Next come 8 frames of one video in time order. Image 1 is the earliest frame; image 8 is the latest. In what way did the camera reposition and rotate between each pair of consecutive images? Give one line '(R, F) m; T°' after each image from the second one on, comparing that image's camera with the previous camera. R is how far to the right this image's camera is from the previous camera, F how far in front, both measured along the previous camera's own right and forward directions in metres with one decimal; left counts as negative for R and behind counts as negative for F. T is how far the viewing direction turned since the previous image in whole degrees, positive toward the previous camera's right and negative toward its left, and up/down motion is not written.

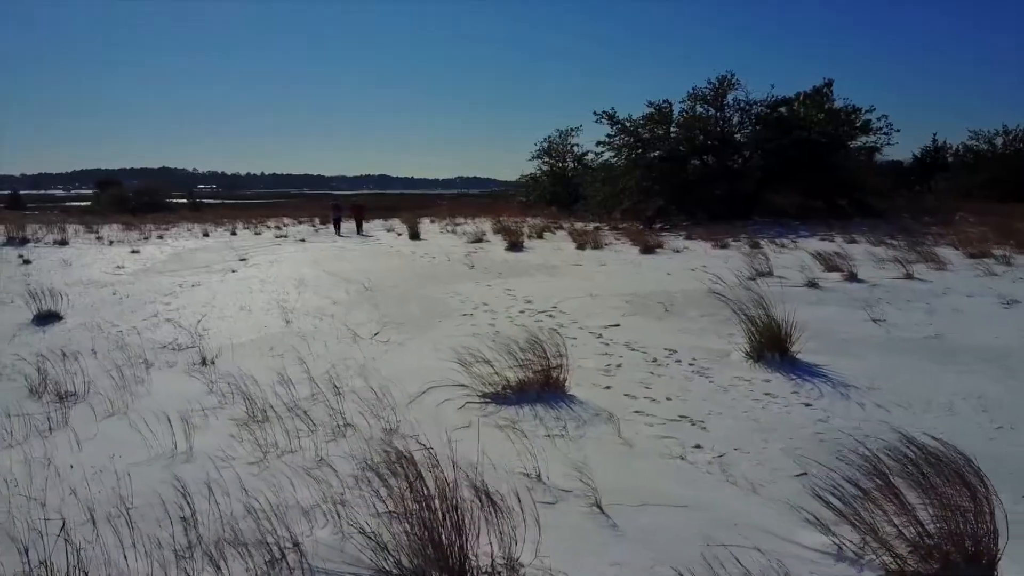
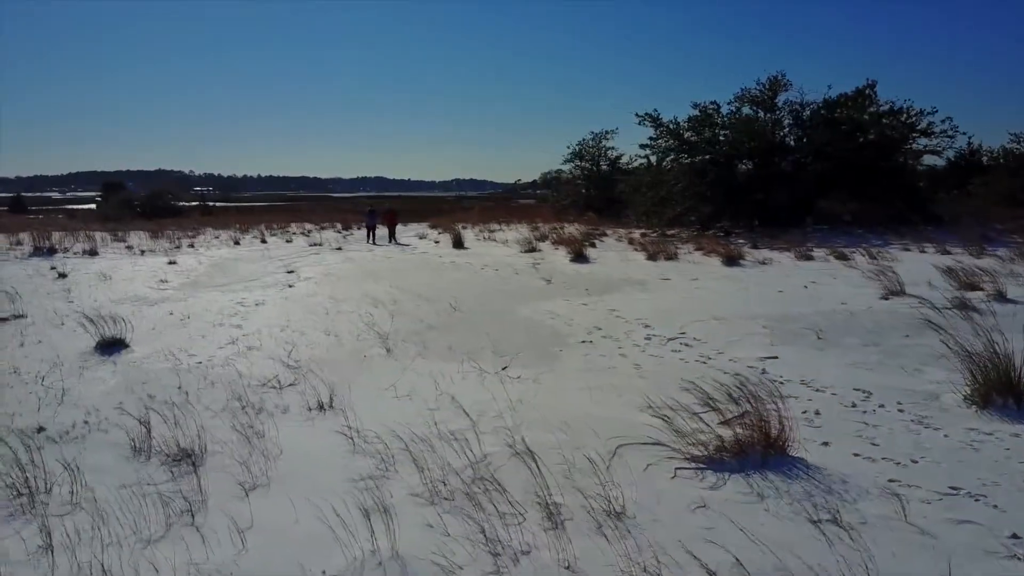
(-1.0, +0.8) m; 0°
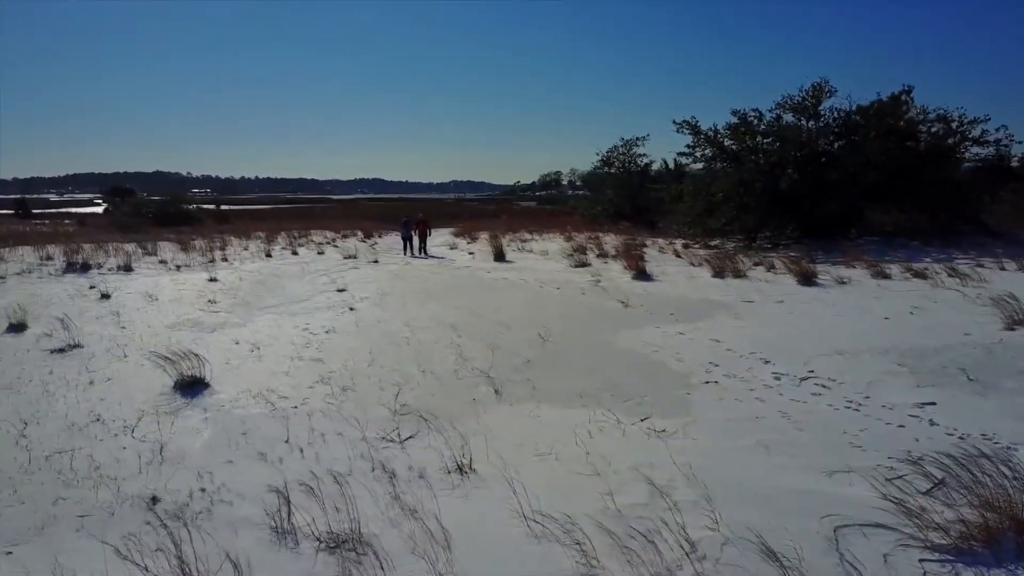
(-0.9, +0.5) m; 0°
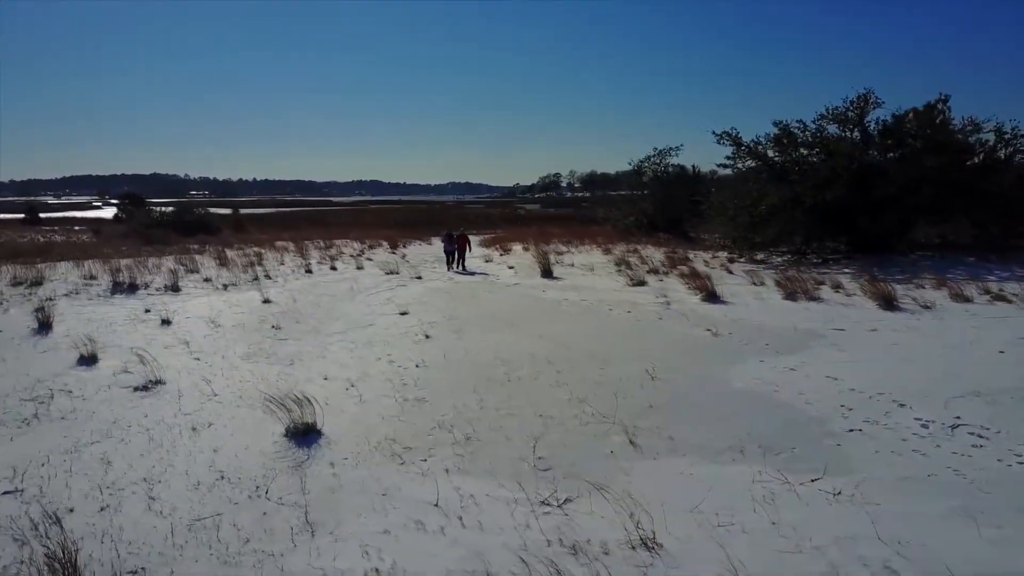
(-0.9, +0.3) m; 0°
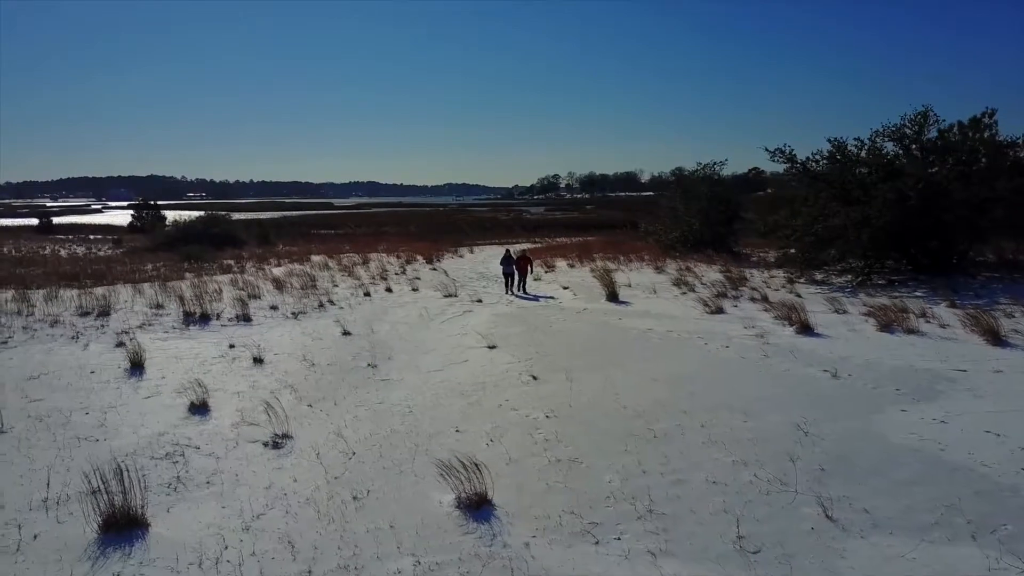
(-1.2, +0.2) m; 0°
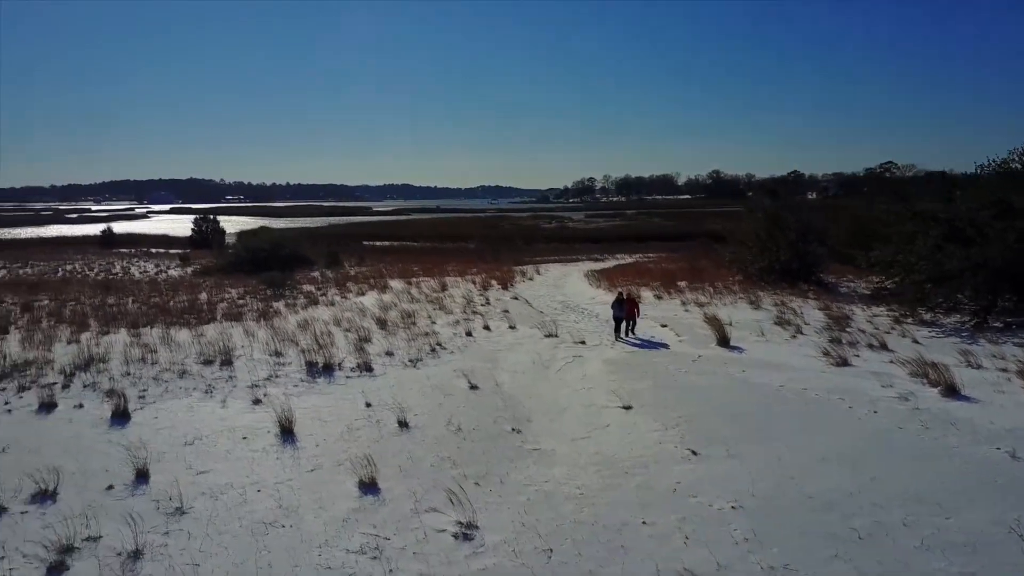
(-1.4, +0.1) m; -2°
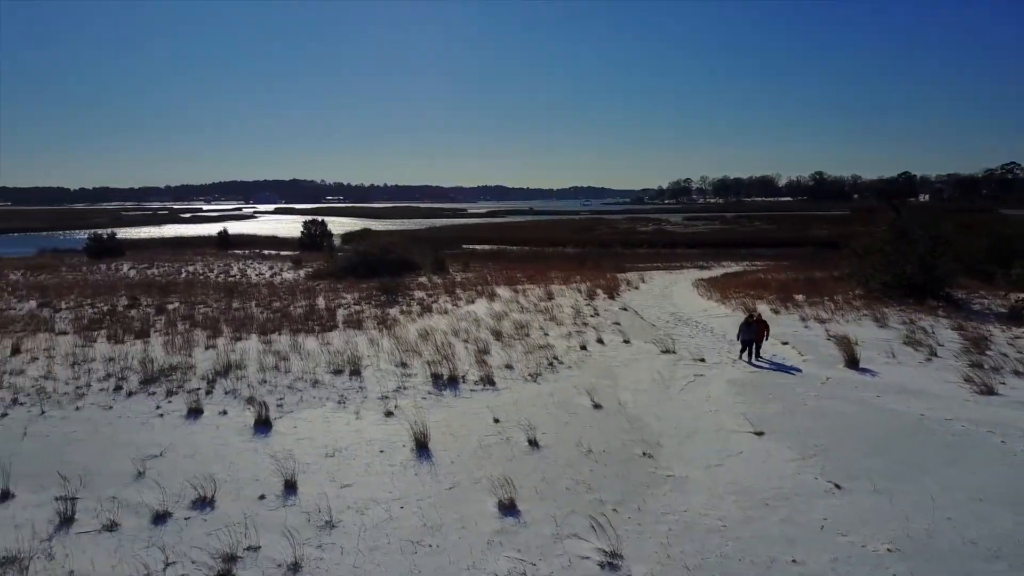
(-0.5, -0.1) m; -6°
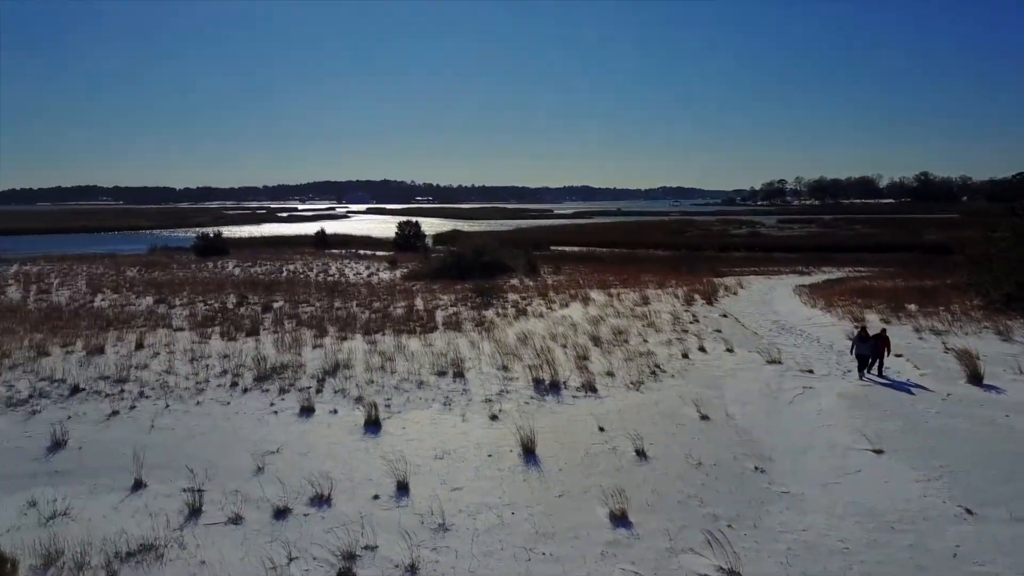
(-0.3, 0.0) m; -6°
